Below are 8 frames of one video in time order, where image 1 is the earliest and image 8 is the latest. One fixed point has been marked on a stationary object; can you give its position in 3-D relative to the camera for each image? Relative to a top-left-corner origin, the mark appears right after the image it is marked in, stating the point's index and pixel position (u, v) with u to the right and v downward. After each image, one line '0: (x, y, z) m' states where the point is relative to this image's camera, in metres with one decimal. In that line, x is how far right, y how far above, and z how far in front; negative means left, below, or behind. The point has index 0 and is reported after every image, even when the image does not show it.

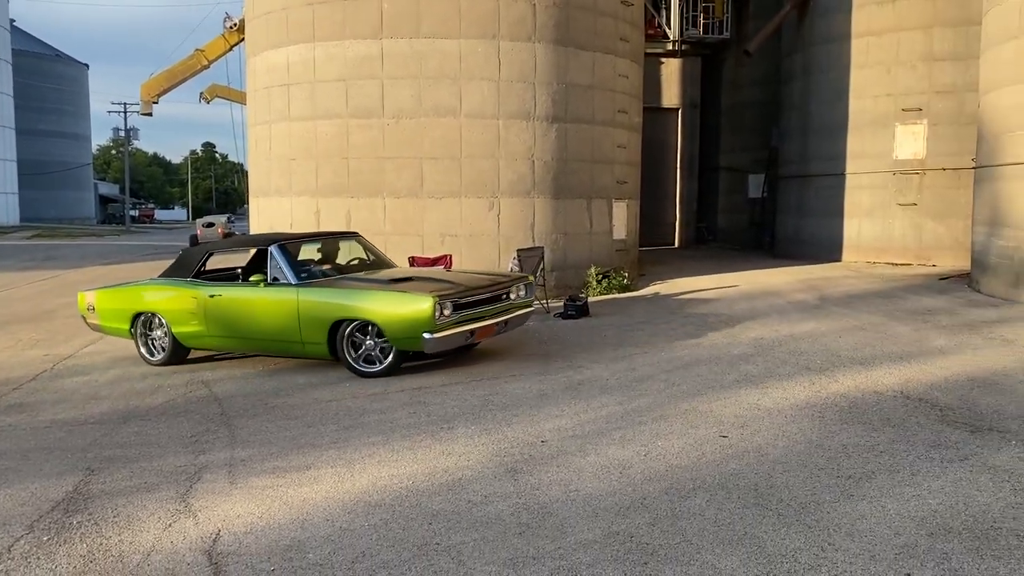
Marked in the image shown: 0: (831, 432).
0: (+1.7, -0.8, +4.8) m
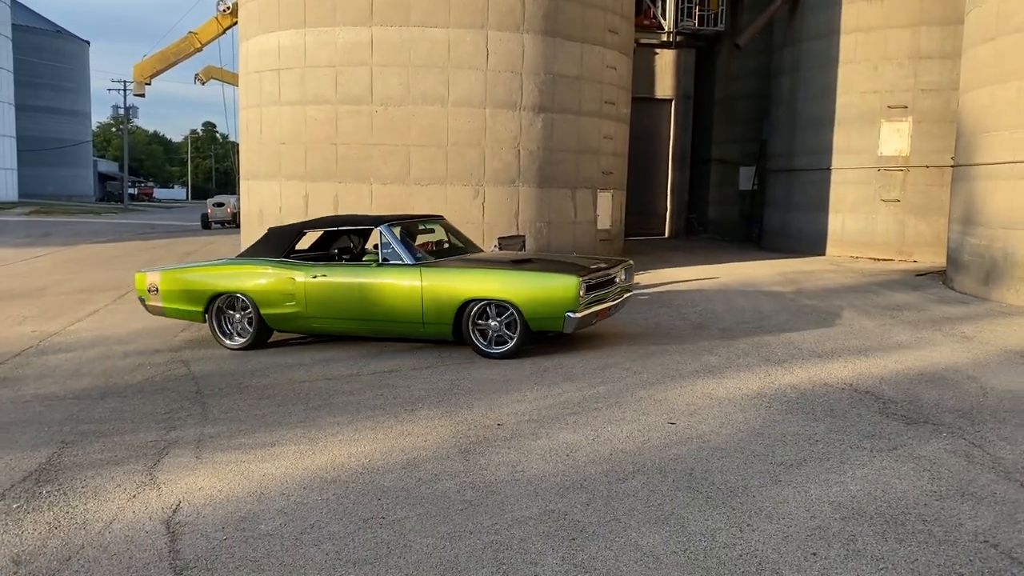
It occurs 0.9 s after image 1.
0: (+1.5, -0.8, +5.0) m
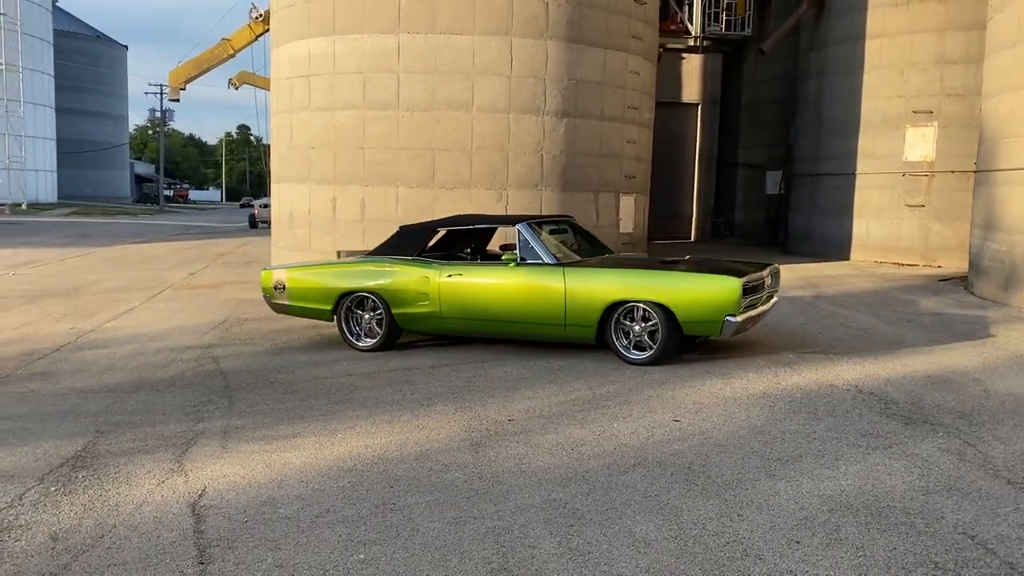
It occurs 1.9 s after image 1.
0: (+1.6, -0.8, +5.1) m
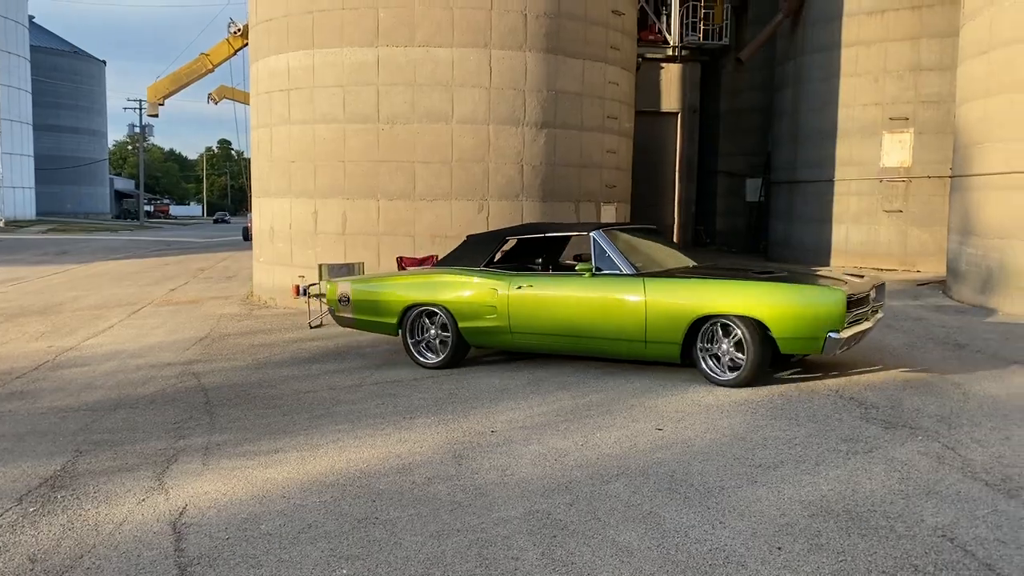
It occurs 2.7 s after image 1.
0: (+1.4, -0.8, +5.2) m
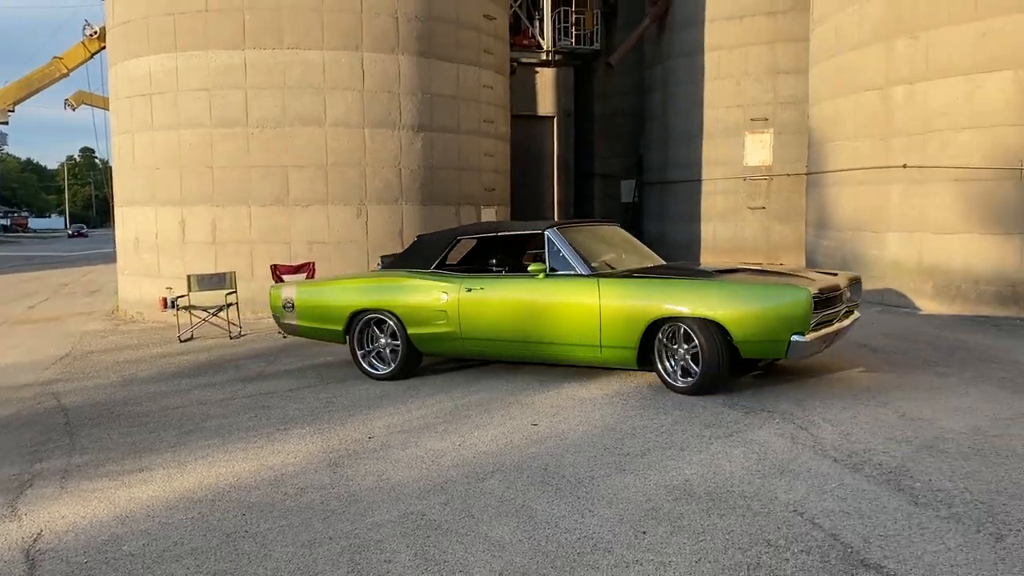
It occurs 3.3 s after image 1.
0: (+0.7, -0.8, +5.3) m
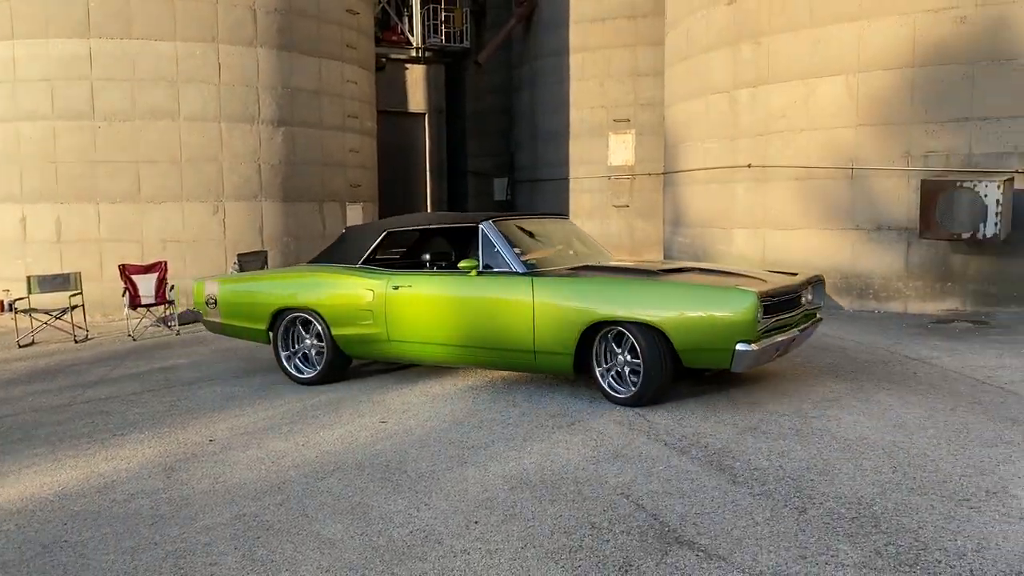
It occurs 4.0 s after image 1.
0: (-0.2, -0.8, +5.4) m
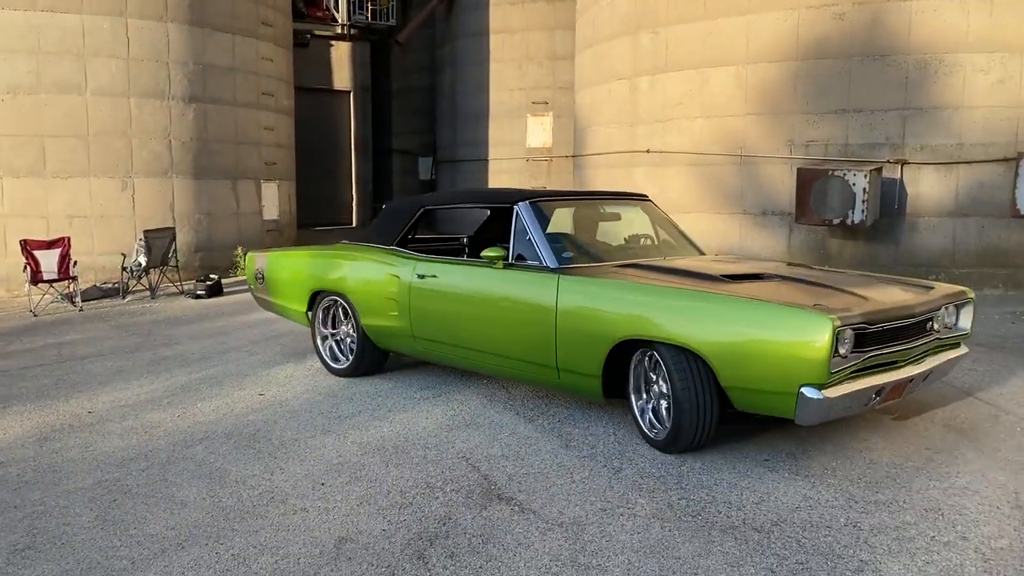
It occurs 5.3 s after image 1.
0: (-1.0, -0.6, +5.6) m
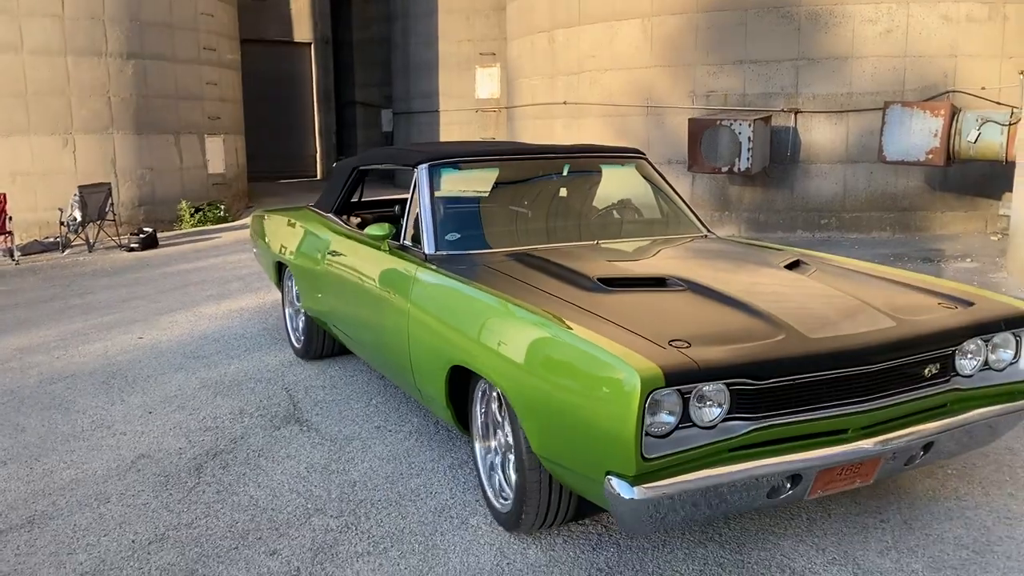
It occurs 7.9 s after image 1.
0: (-2.0, -0.3, +6.1) m
